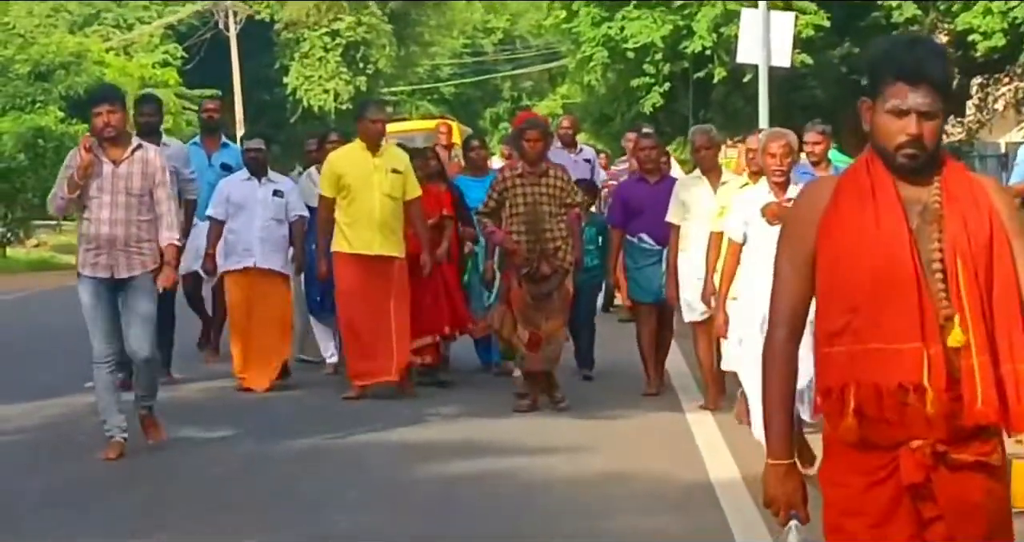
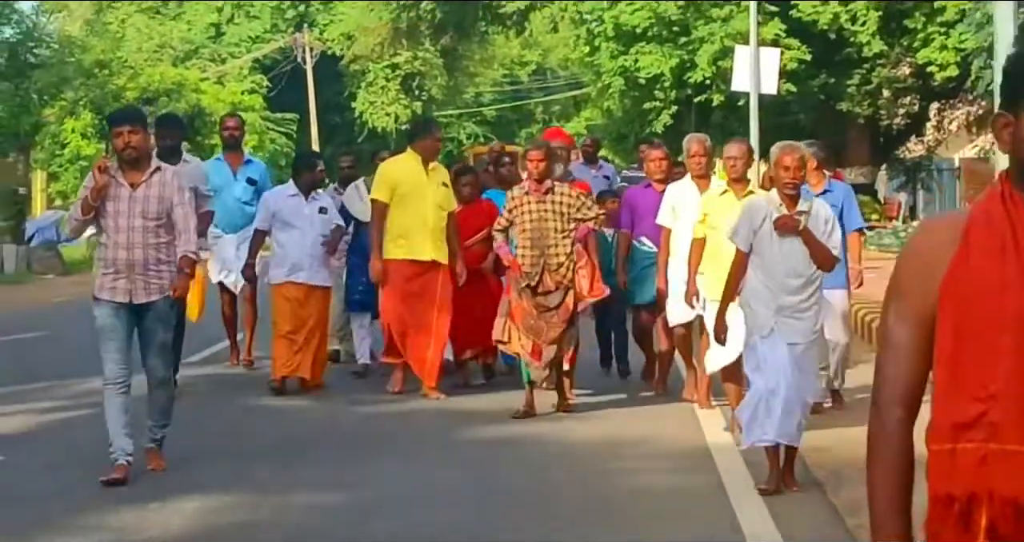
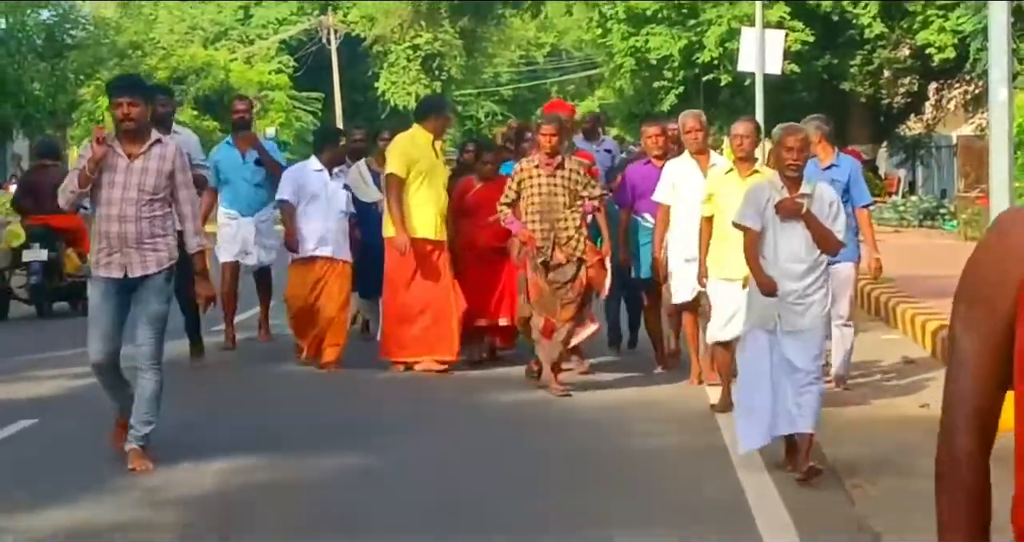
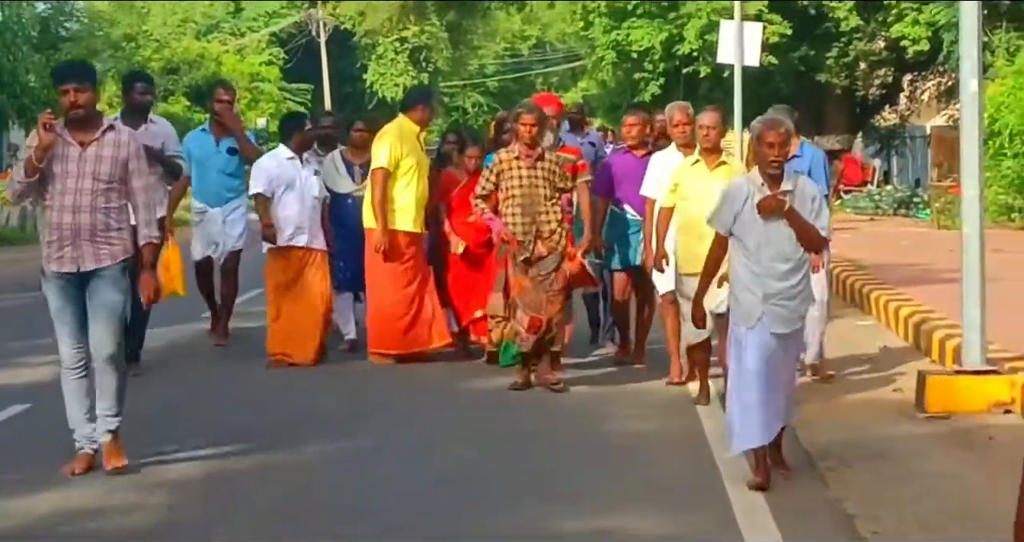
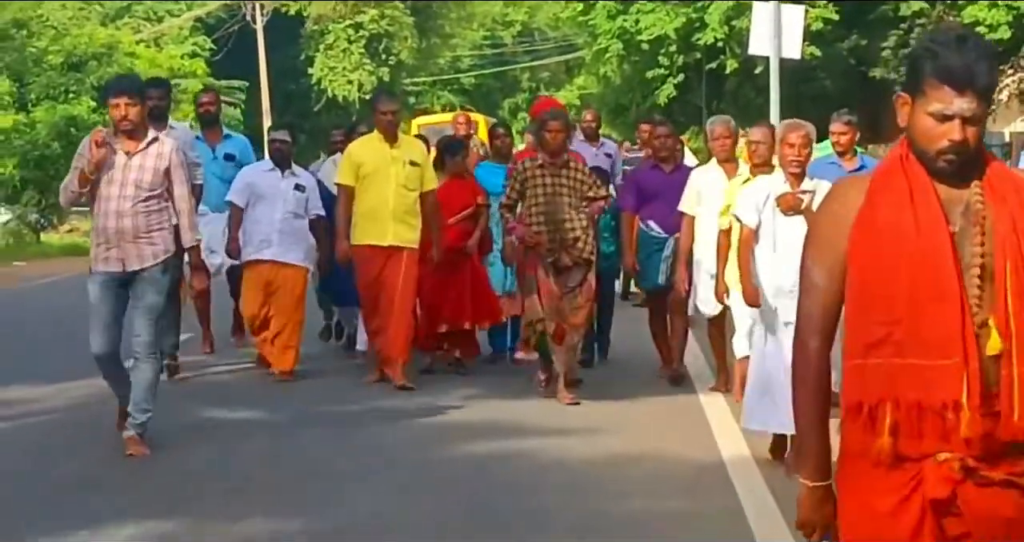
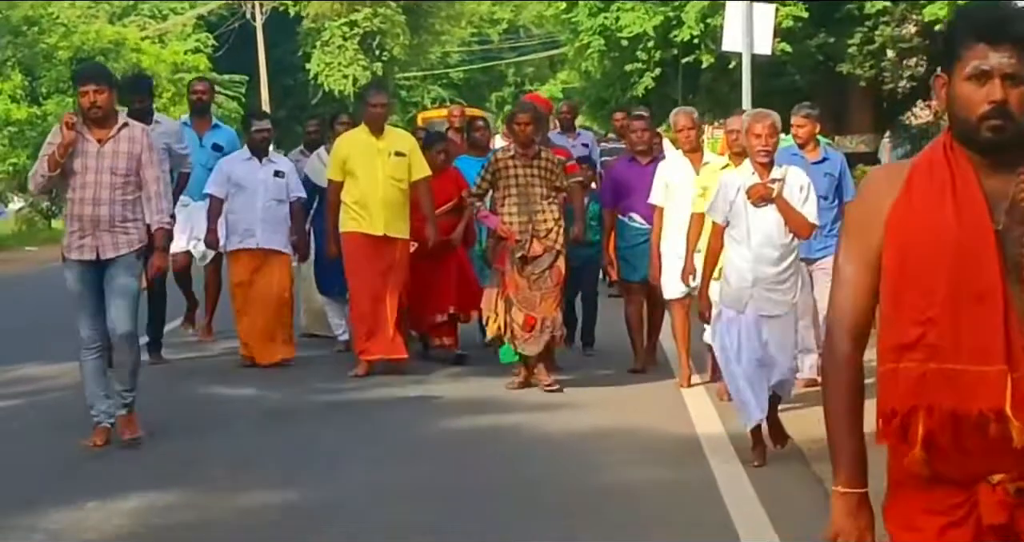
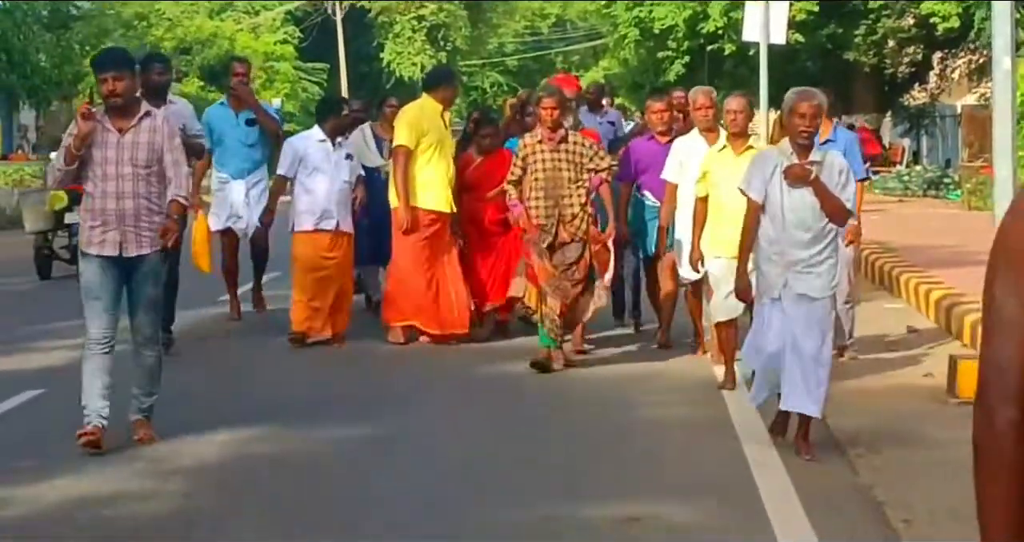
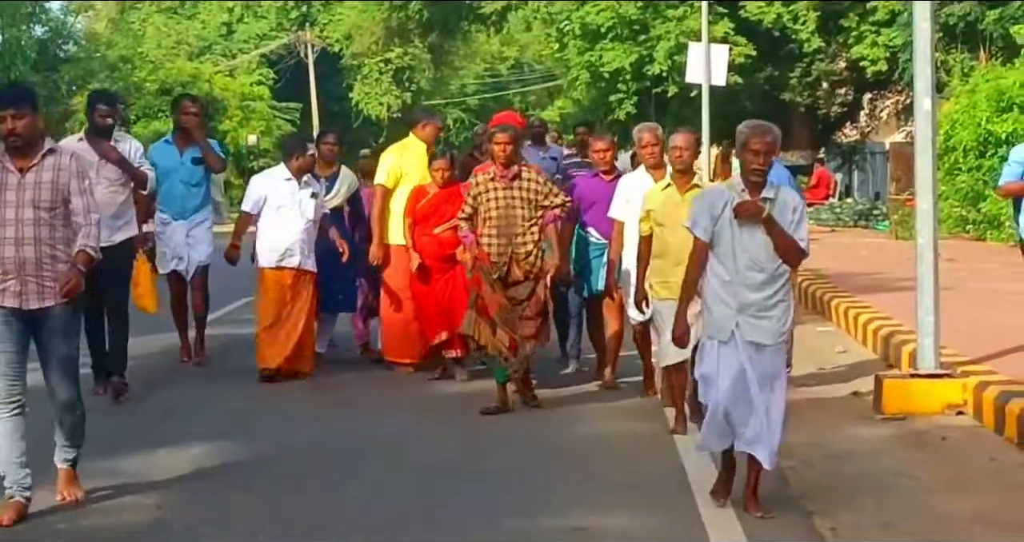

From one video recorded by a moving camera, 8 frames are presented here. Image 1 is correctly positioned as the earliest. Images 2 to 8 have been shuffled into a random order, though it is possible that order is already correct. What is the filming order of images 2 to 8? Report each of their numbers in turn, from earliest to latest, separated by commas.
5, 6, 2, 3, 7, 4, 8
